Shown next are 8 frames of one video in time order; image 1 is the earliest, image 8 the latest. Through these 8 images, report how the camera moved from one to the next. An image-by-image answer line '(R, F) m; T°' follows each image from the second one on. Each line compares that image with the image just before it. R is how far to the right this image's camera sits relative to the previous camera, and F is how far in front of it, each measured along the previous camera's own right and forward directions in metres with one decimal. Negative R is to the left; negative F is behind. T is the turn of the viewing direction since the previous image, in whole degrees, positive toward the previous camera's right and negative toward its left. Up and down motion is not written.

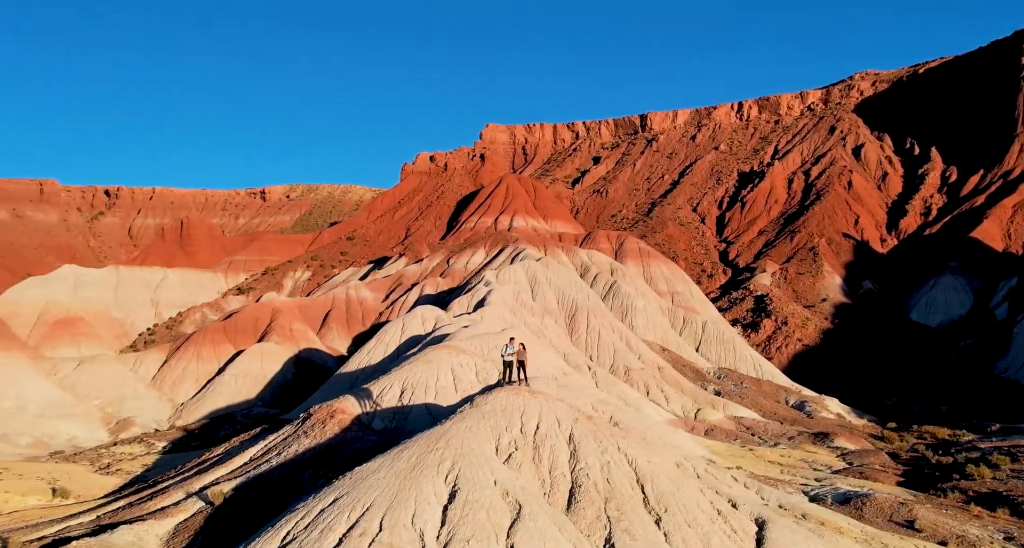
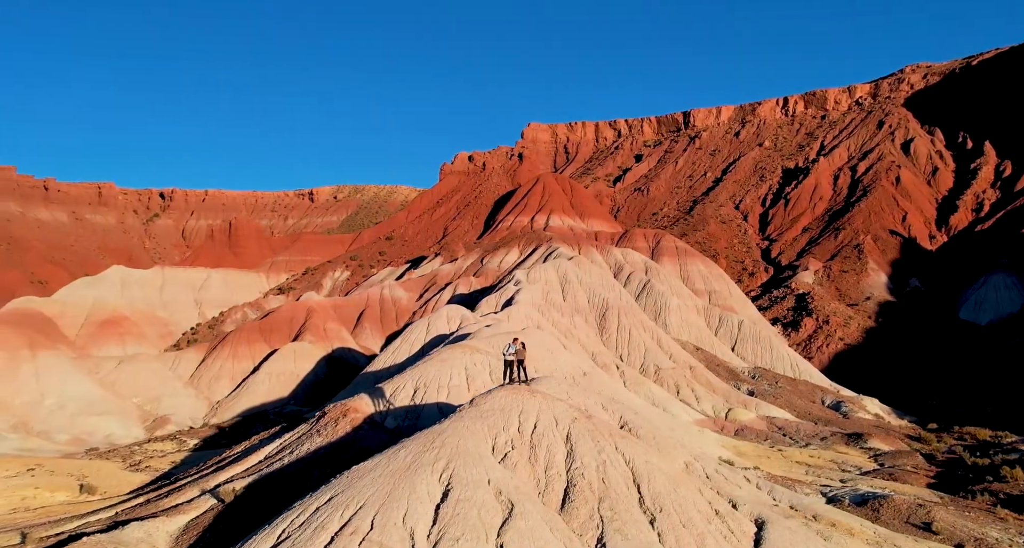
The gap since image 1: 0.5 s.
(+1.3, -0.1) m; -3°
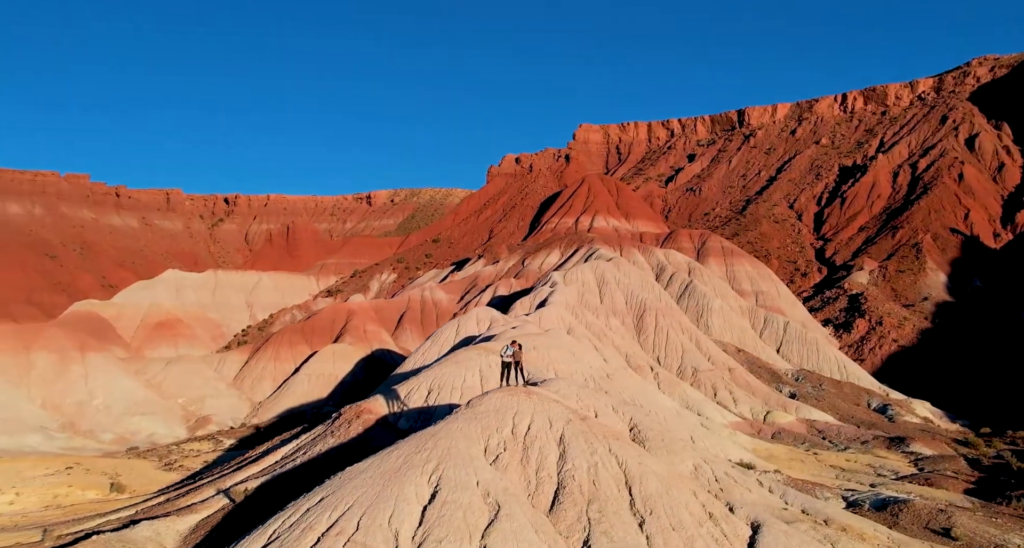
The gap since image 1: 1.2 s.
(+1.7, -0.1) m; -4°
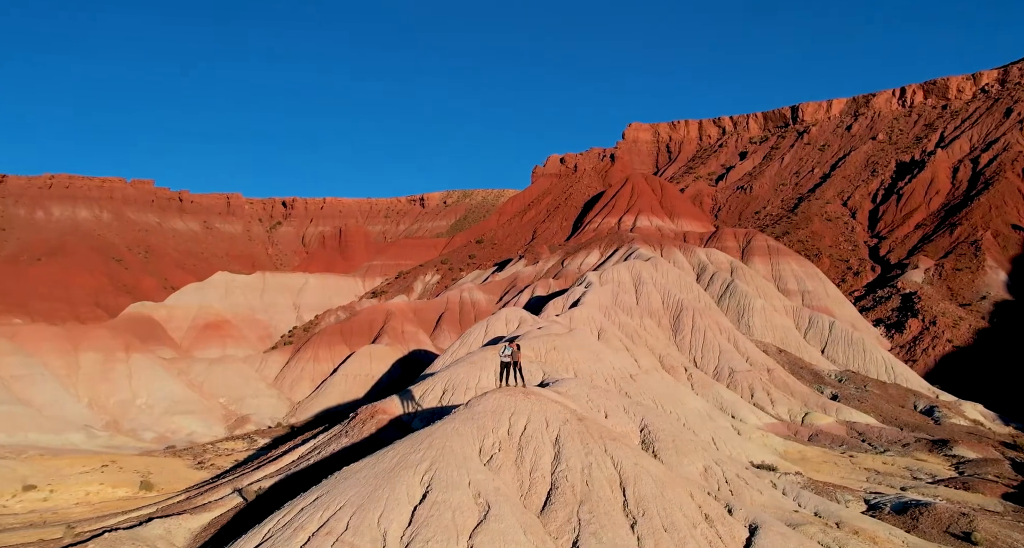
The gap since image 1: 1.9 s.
(+1.6, 0.0) m; -4°
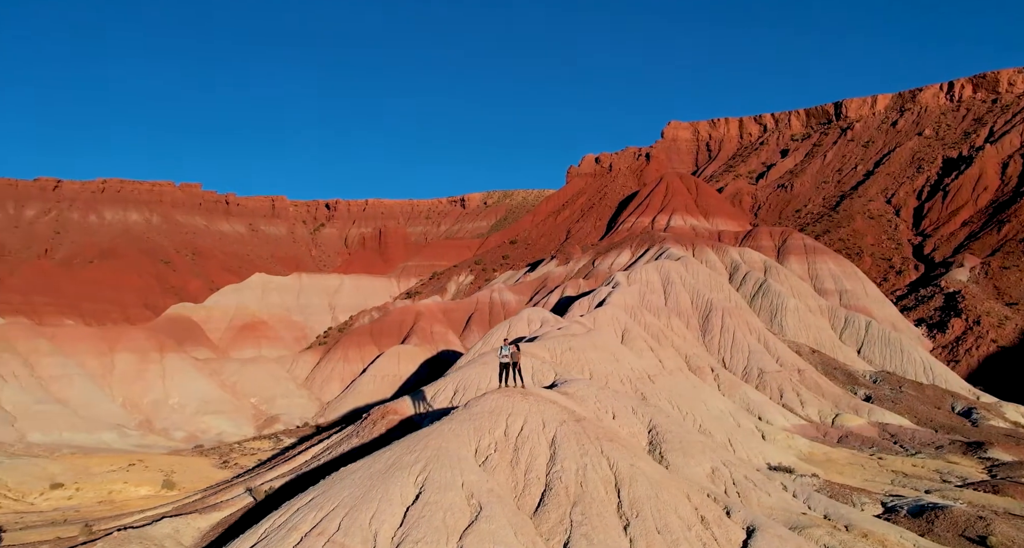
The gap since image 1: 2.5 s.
(+1.3, 0.0) m; -3°
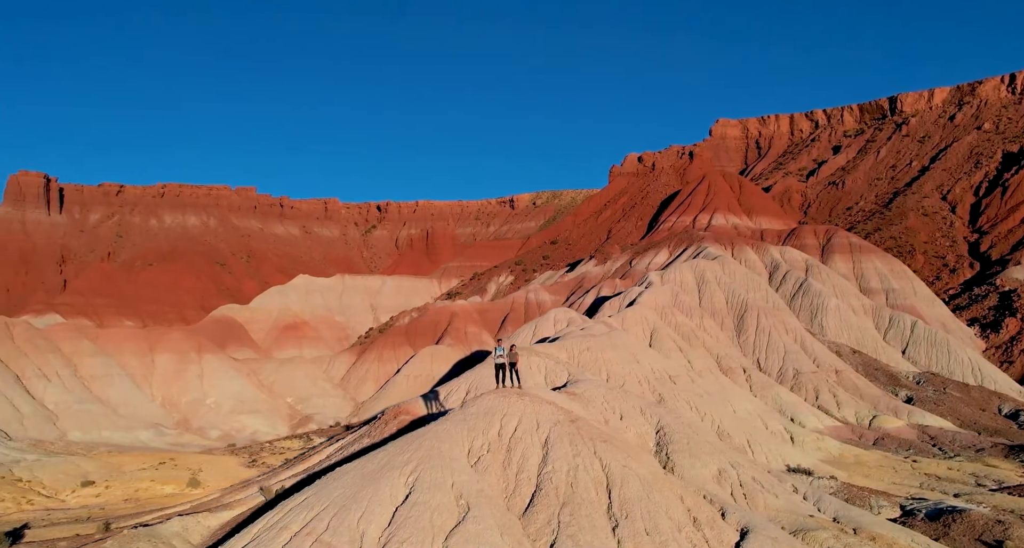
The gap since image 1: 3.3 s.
(+1.6, +0.1) m; -3°
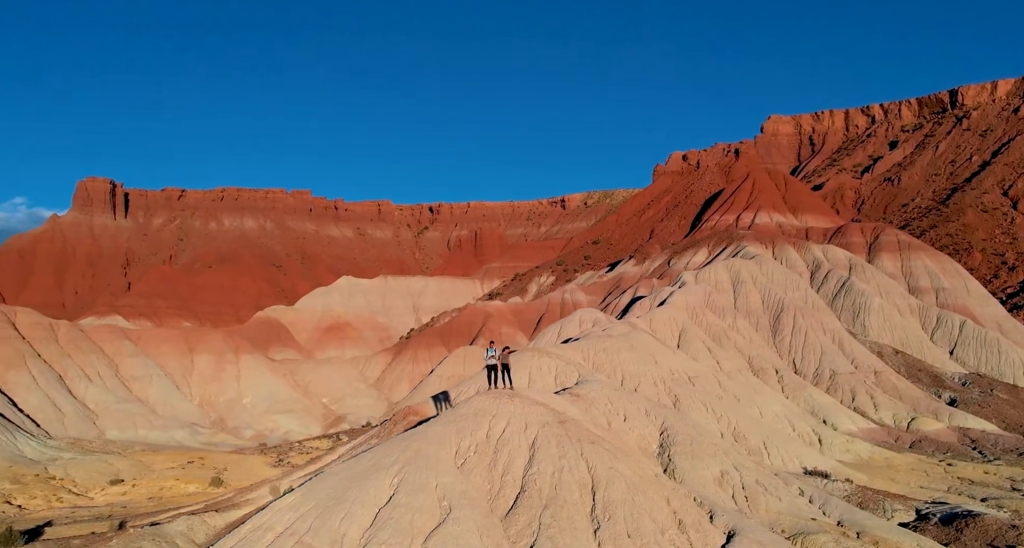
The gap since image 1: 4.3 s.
(+1.8, +0.1) m; -4°
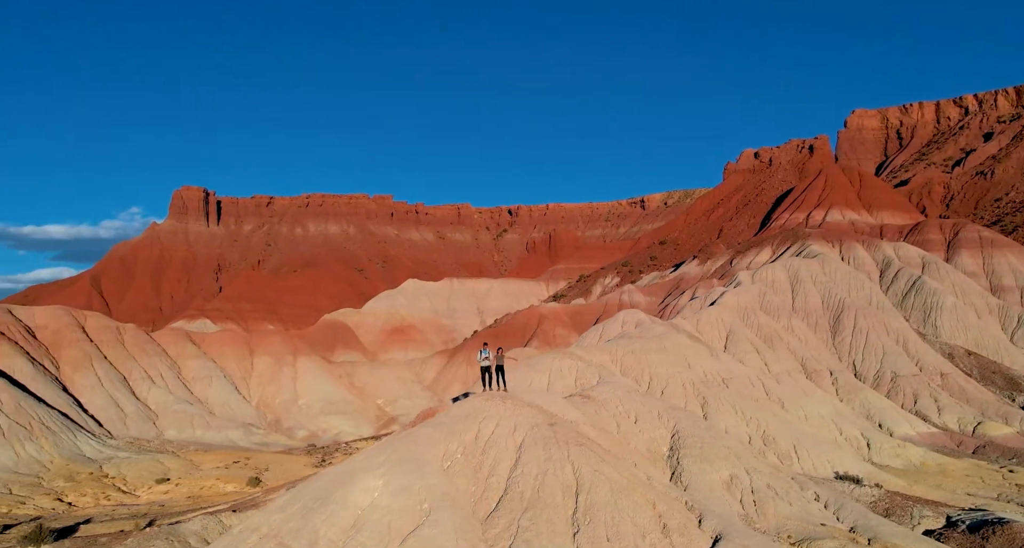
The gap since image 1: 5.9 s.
(+2.5, +0.4) m; -5°
